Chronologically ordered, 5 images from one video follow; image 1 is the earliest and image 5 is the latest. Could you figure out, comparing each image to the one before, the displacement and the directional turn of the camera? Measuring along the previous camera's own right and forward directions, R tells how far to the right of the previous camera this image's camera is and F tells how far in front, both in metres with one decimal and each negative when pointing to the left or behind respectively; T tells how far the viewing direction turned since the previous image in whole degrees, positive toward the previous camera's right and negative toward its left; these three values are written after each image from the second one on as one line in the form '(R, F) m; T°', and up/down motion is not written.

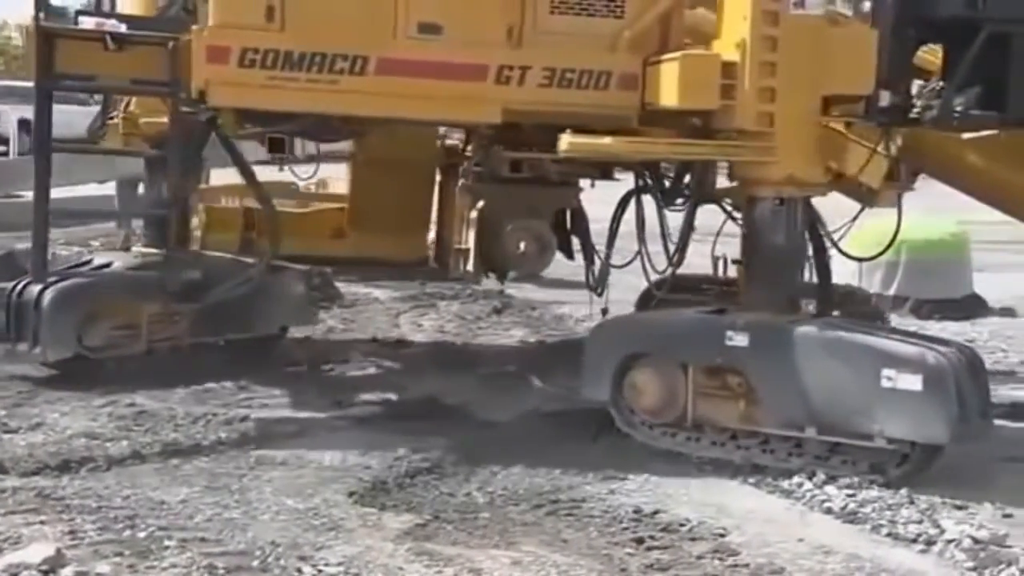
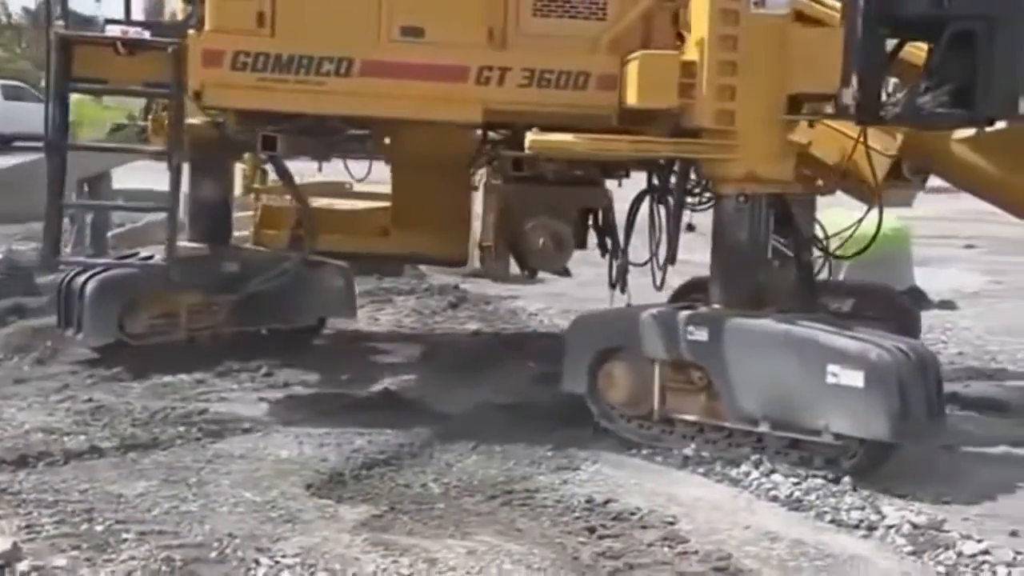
(+0.1, -0.1) m; 0°
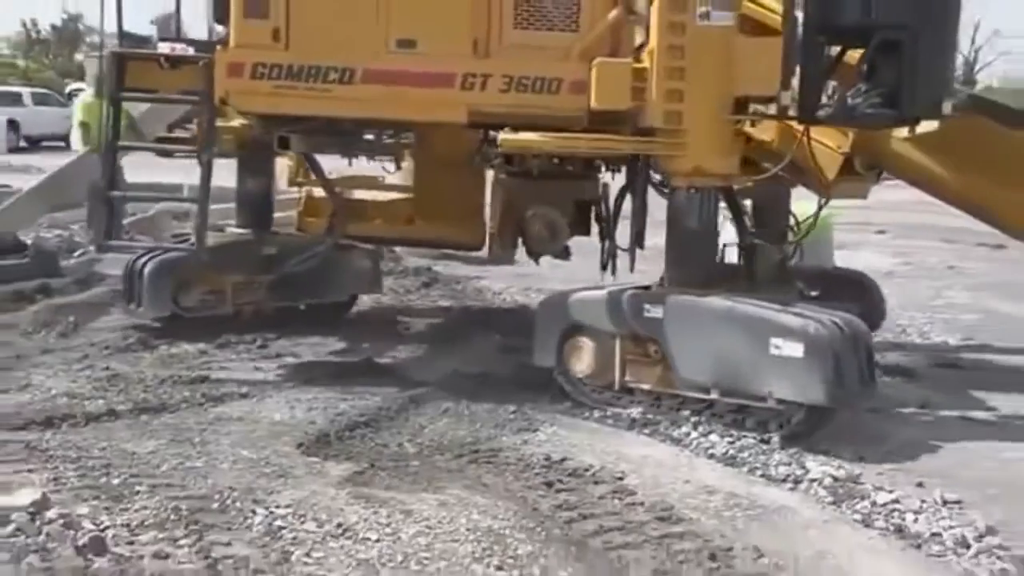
(0.0, -0.6) m; +1°
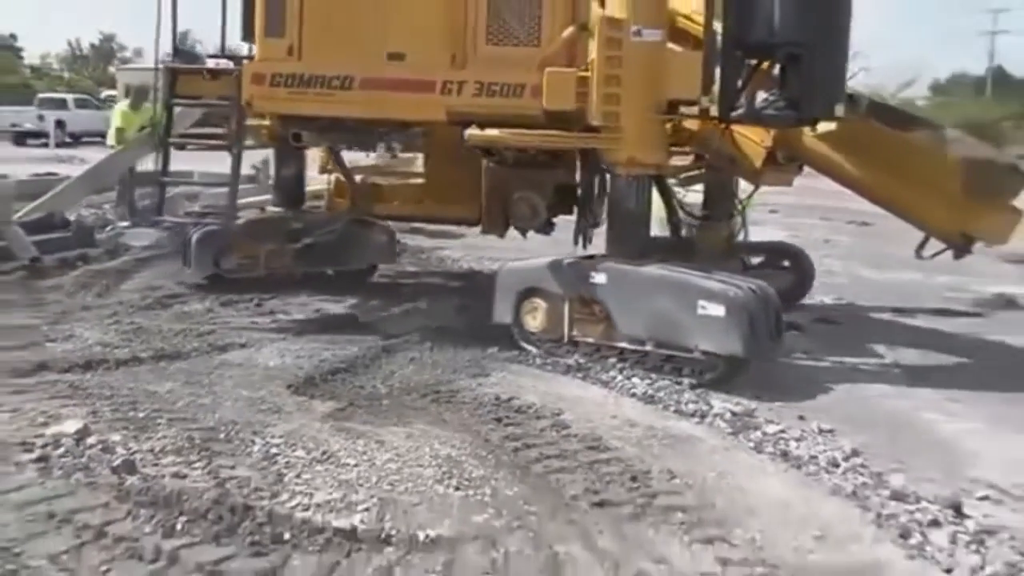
(0.0, -1.1) m; +1°
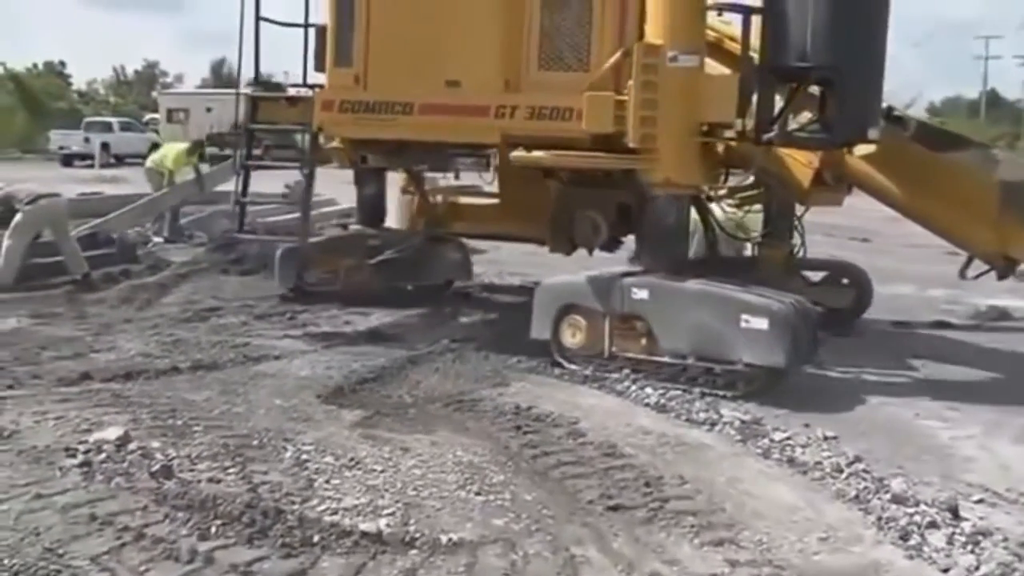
(0.0, -0.3) m; -1°
